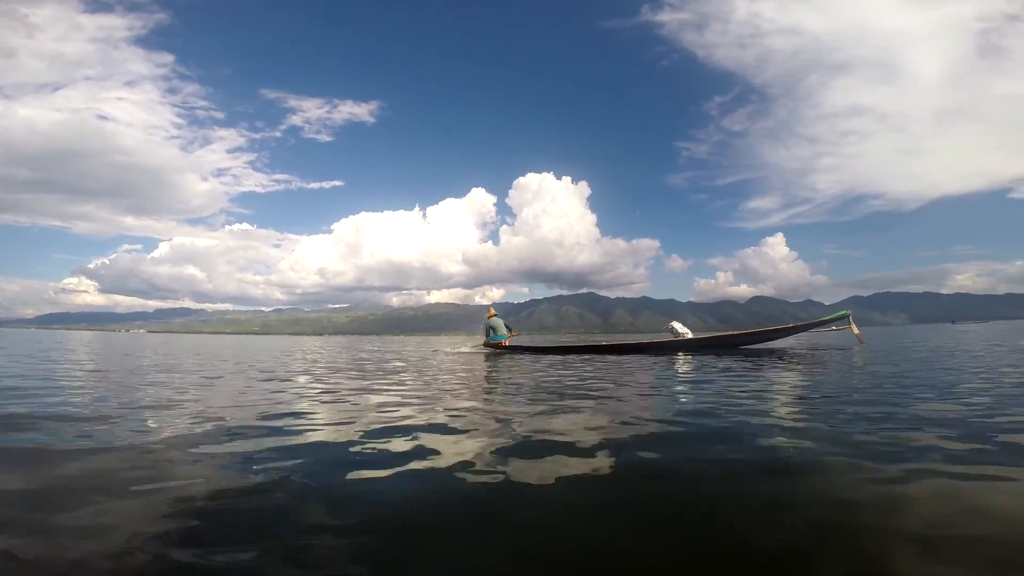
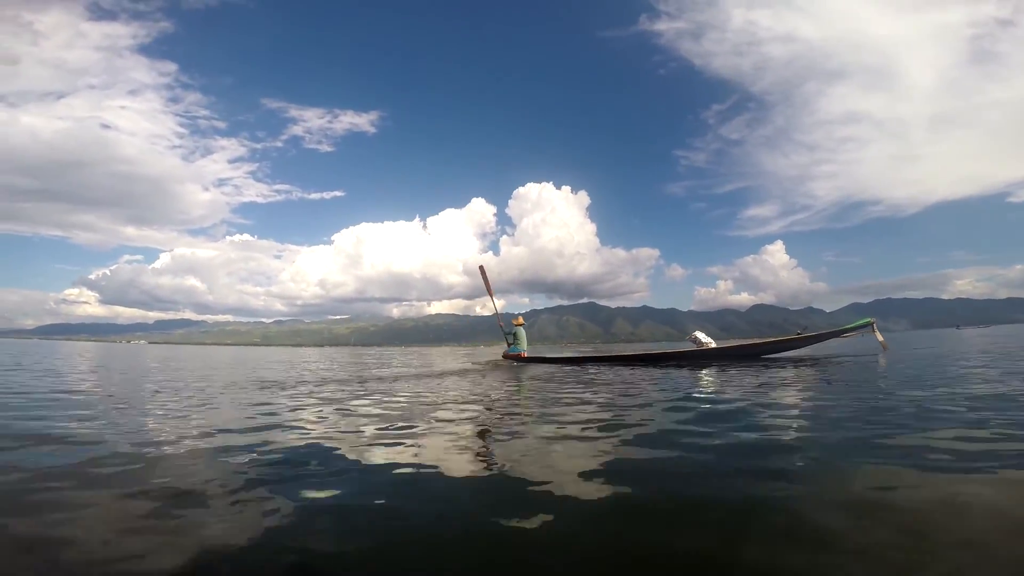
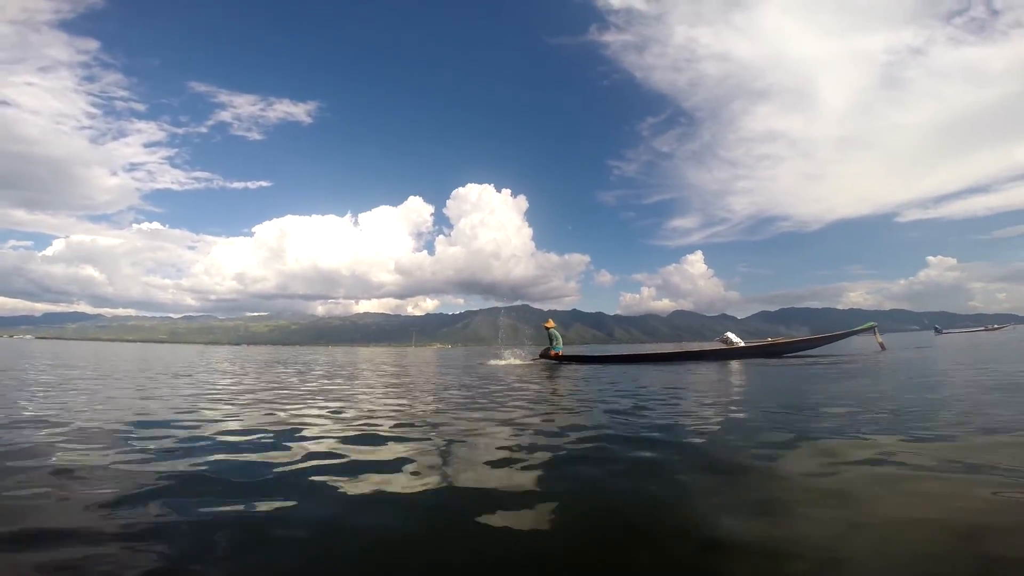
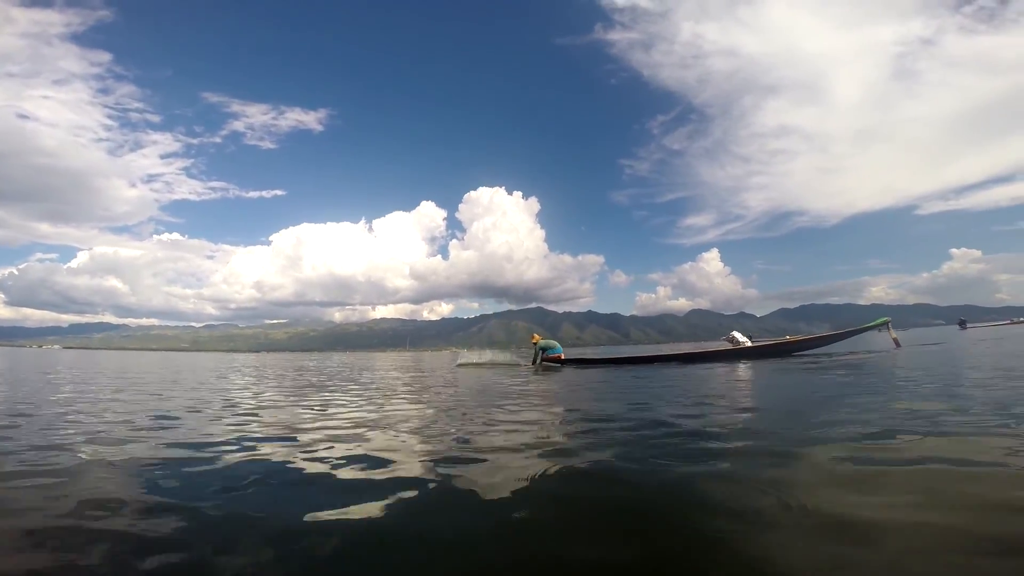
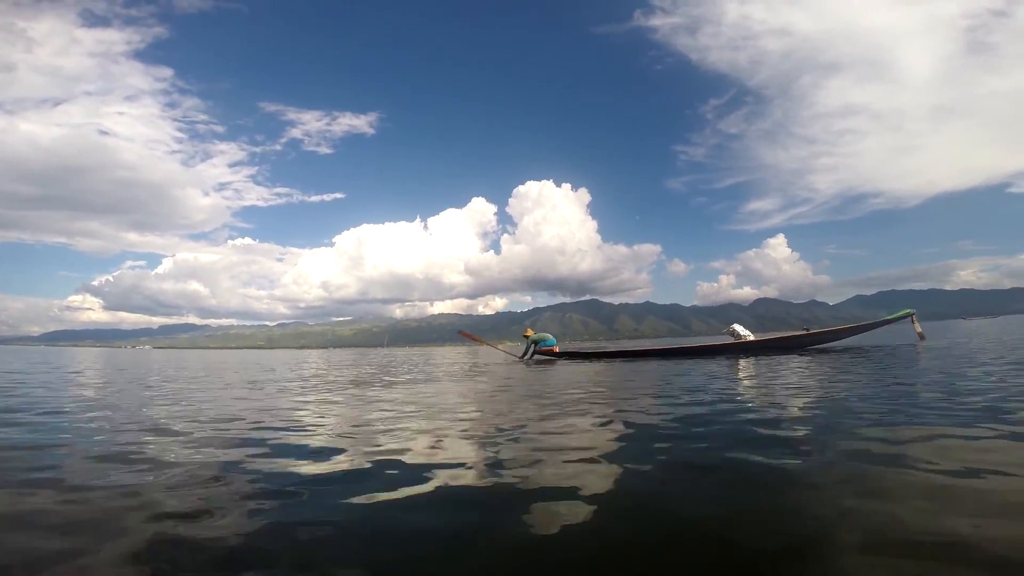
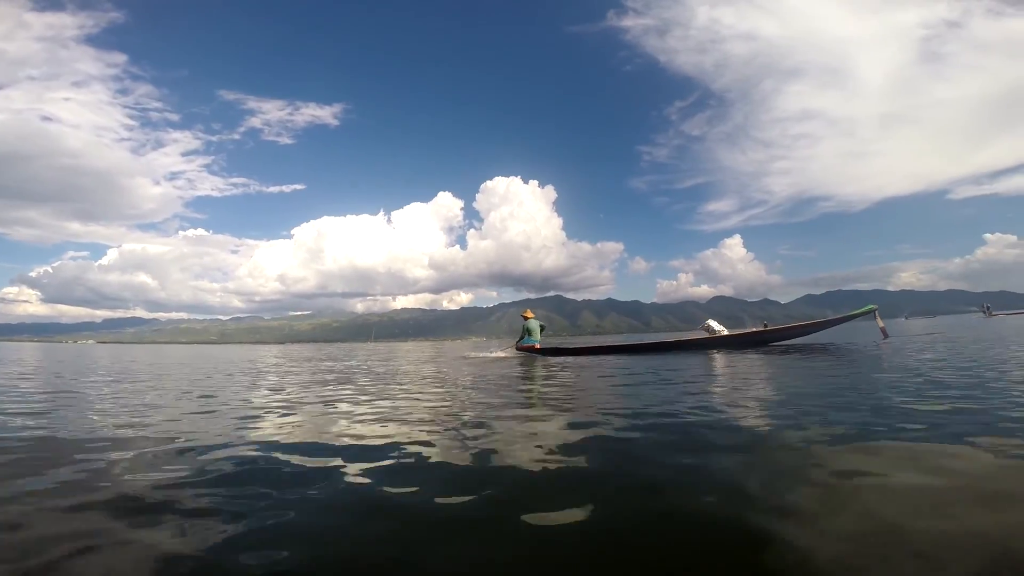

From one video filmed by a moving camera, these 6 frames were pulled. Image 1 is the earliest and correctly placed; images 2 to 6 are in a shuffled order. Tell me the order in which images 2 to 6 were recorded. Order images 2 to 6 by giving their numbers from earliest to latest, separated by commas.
2, 5, 6, 4, 3
